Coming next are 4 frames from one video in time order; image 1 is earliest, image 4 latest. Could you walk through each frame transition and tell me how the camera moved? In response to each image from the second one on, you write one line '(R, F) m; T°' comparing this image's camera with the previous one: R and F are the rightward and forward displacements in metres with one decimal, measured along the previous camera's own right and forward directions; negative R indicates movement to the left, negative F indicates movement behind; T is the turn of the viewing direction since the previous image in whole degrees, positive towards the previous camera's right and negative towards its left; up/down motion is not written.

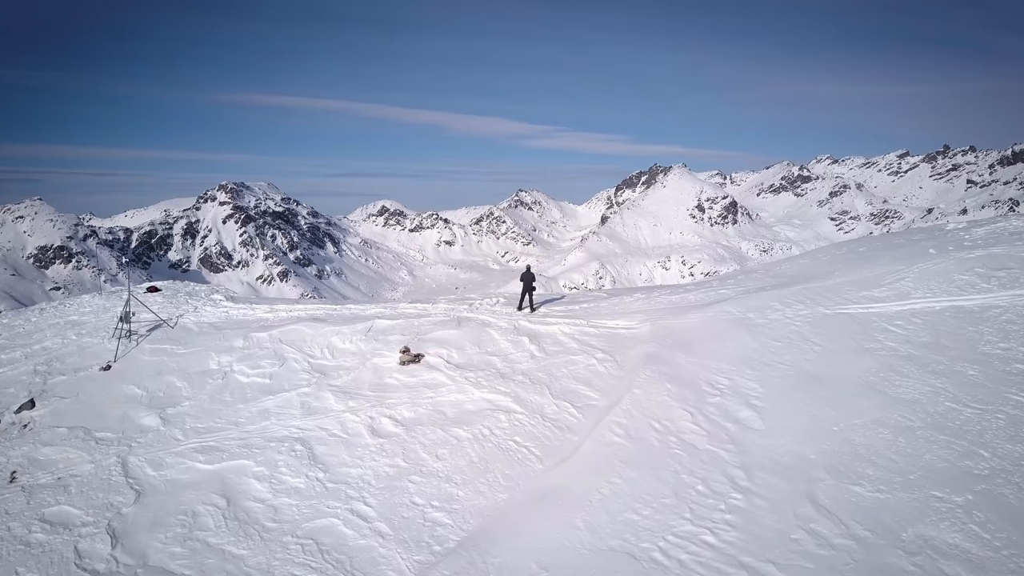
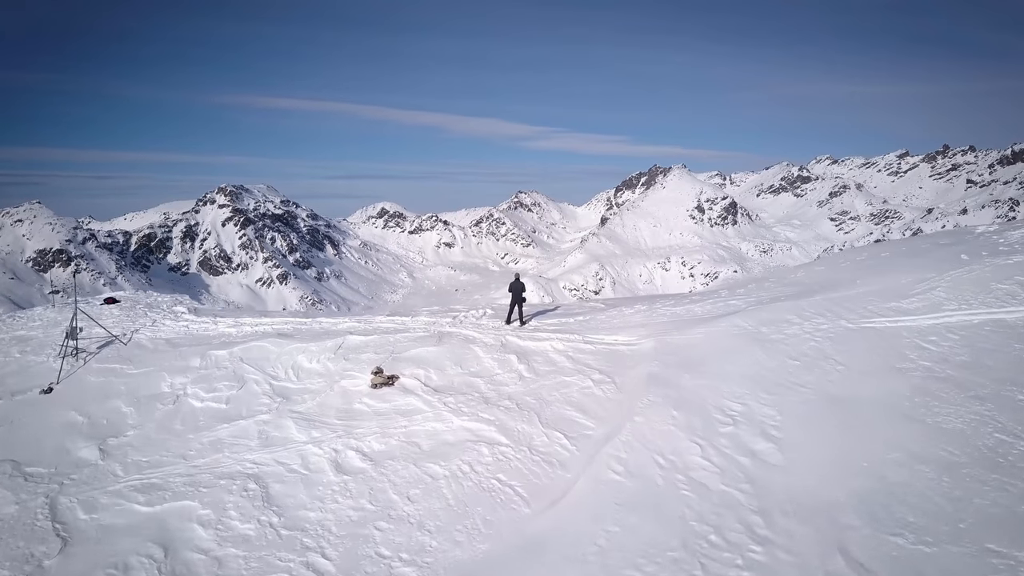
(+0.2, +1.6) m; 0°
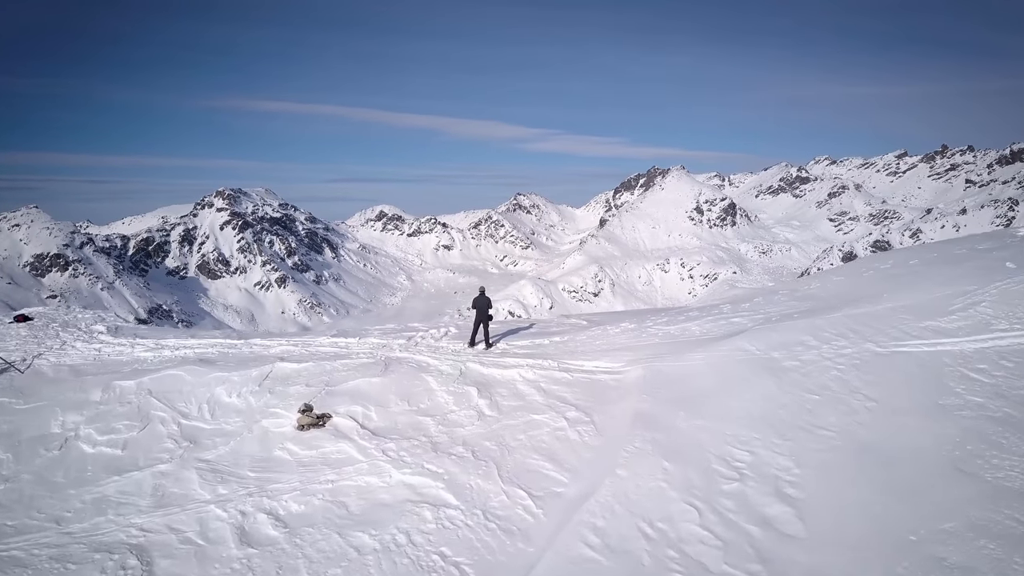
(+0.5, +2.3) m; 0°
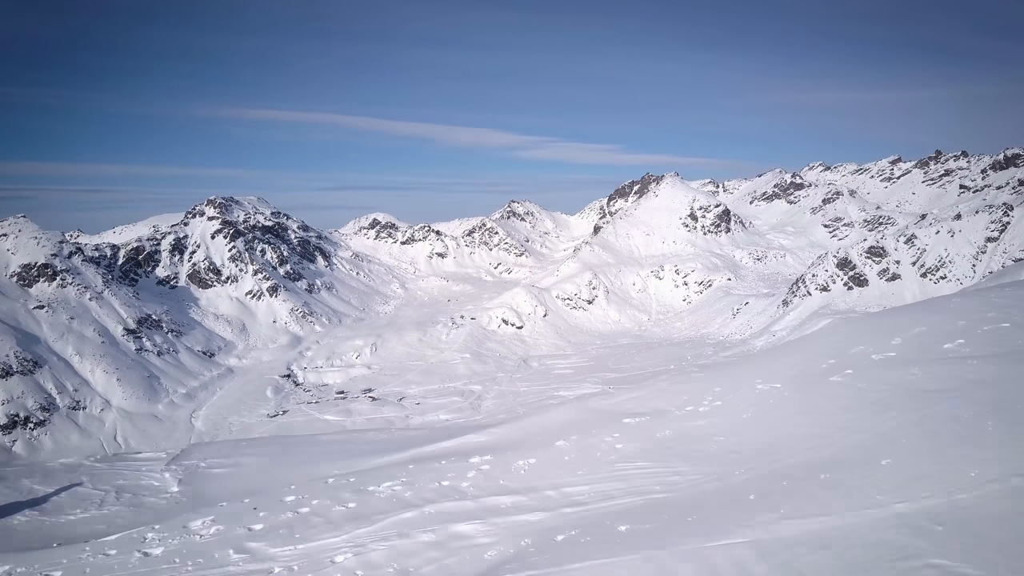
(+3.3, +8.1) m; 0°
